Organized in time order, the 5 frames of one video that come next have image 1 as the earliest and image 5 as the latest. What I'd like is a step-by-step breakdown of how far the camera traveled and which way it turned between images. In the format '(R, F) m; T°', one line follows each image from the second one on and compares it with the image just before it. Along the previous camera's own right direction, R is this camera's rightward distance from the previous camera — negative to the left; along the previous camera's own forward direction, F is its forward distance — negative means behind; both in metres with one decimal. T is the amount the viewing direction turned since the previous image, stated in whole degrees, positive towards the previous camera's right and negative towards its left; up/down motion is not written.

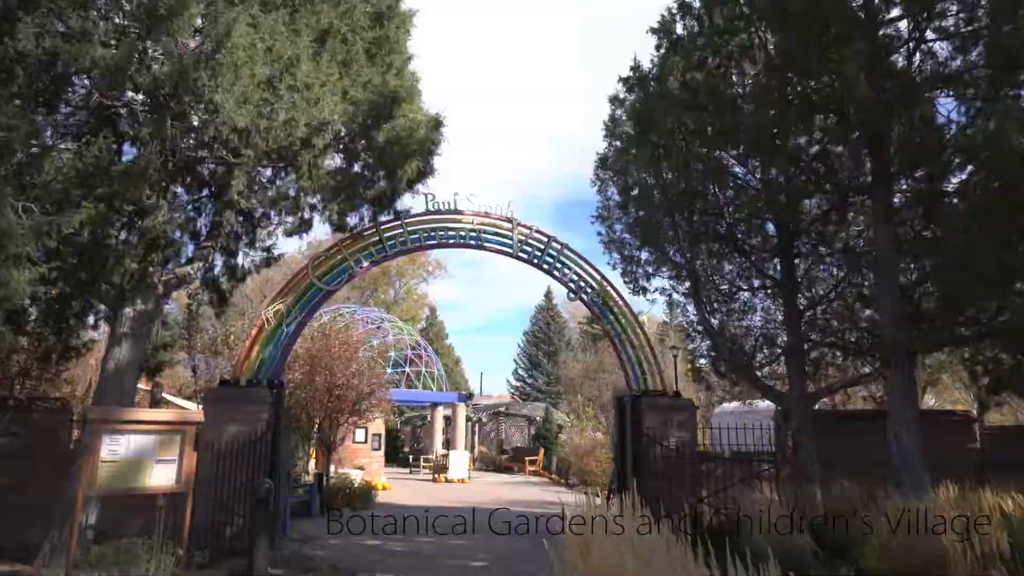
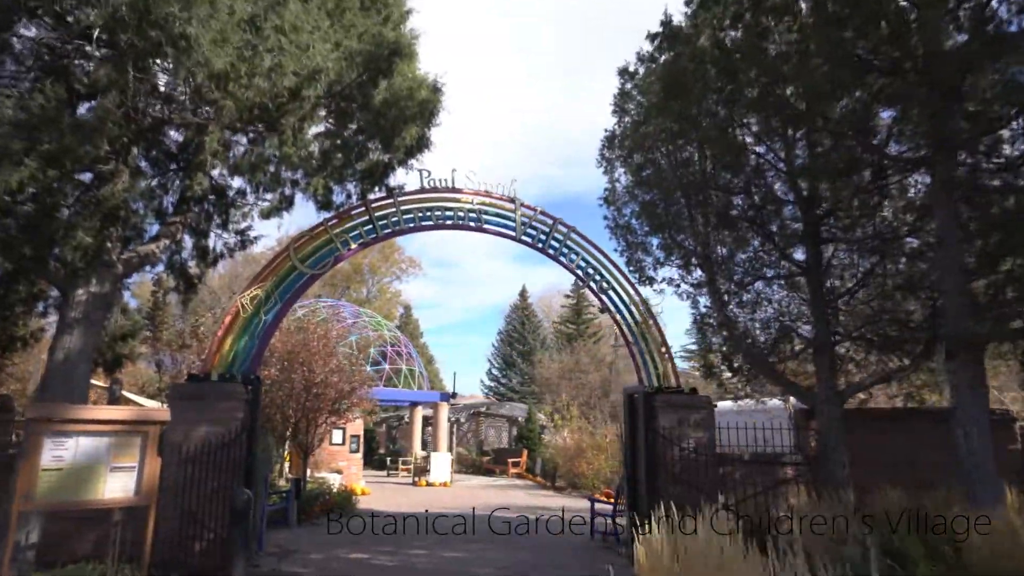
(-0.4, +1.0) m; +2°
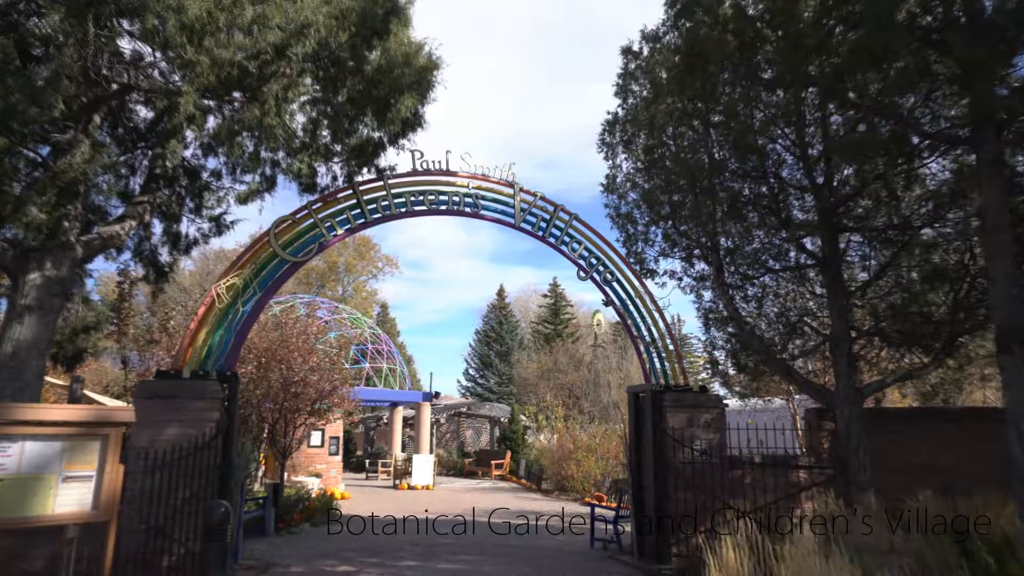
(-0.3, +0.7) m; +2°
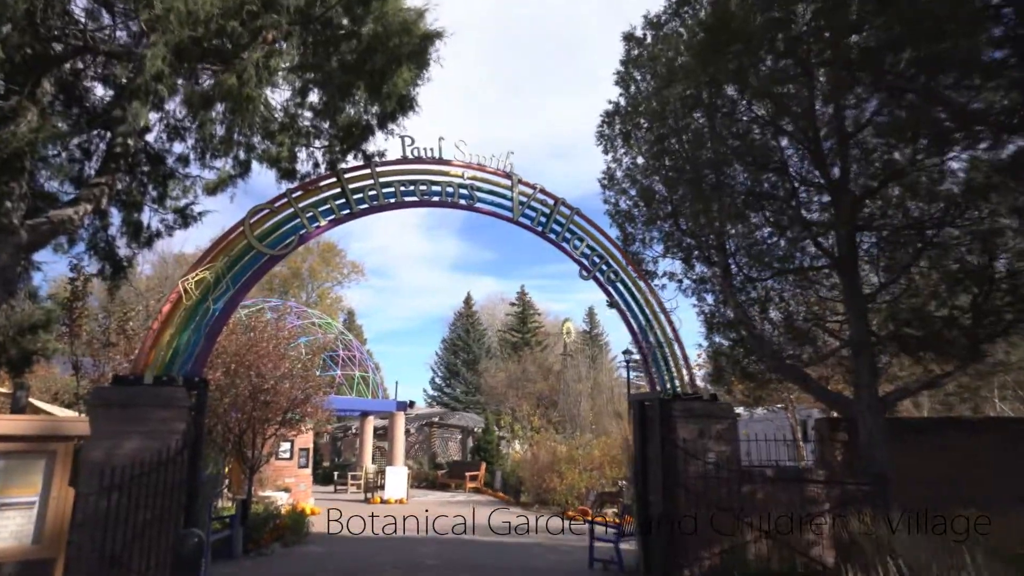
(-0.4, +0.8) m; +3°
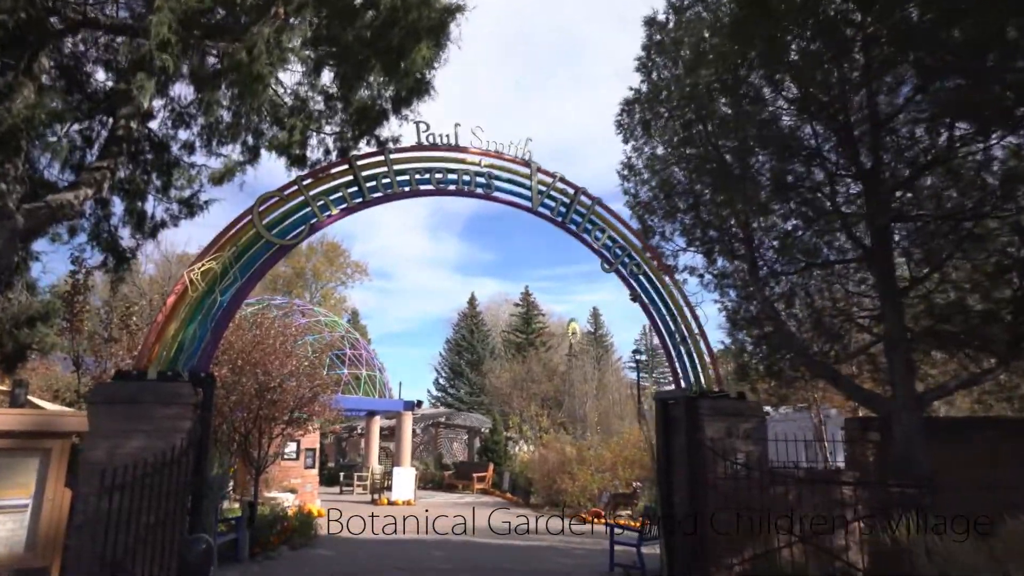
(-0.2, +0.4) m; 0°
